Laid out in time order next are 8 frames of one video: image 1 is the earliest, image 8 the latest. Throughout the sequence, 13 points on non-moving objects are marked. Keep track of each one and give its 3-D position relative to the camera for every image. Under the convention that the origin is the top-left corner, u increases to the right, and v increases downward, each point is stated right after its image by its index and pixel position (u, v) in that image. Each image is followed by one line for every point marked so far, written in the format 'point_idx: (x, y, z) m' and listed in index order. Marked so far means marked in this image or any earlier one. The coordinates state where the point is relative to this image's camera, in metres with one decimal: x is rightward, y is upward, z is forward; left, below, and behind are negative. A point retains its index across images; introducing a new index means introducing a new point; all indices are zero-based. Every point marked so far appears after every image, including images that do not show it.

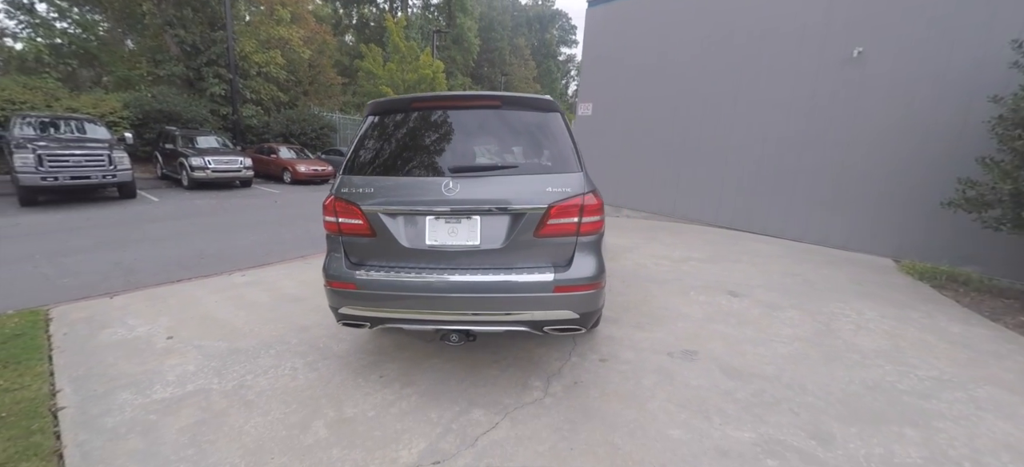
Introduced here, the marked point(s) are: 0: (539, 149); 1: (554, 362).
0: (+0.4, +0.5, +2.6) m
1: (+0.3, -0.9, +3.0) m
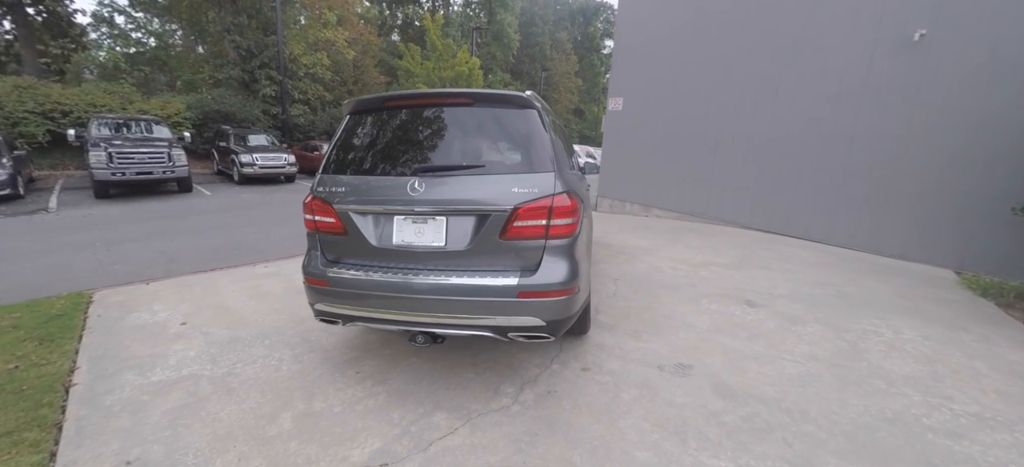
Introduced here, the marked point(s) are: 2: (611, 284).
0: (+0.2, +0.5, +2.5) m
1: (+0.1, -1.0, +2.9) m
2: (+1.1, -0.6, +4.5) m
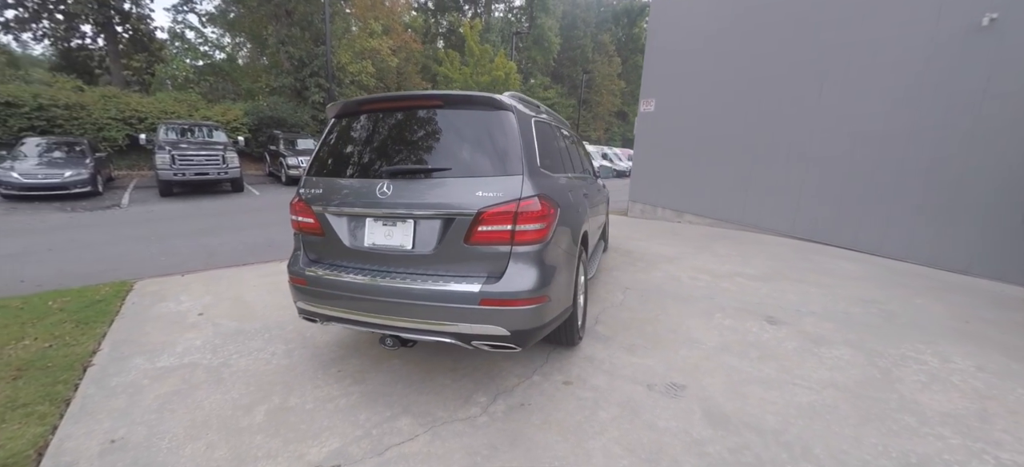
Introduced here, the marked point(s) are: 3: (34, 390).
0: (0.0, +0.5, +2.4) m
1: (0.0, -1.0, +2.8) m
2: (+1.1, -0.6, +4.3) m
3: (-3.0, -1.0, +2.5) m
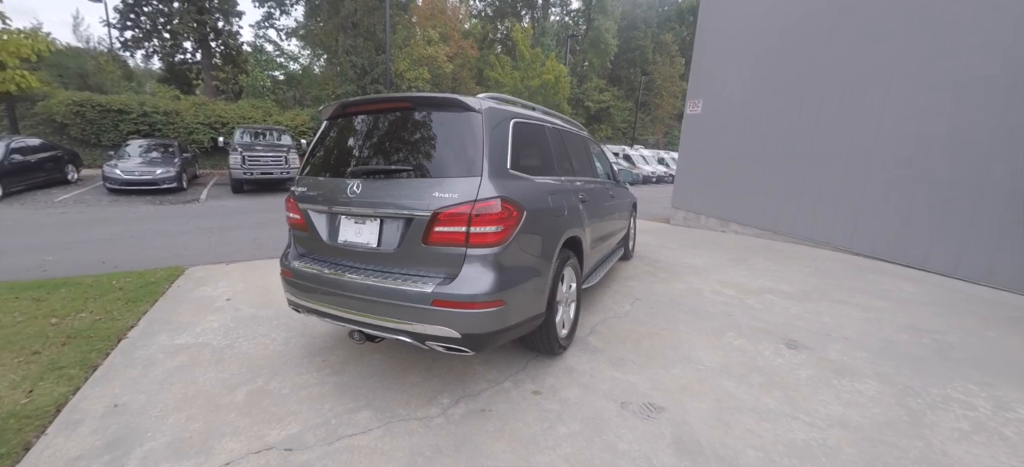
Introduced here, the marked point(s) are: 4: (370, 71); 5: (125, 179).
0: (-0.2, +0.5, +2.4) m
1: (-0.2, -1.0, +2.8) m
2: (+1.1, -0.7, +4.1) m
3: (-3.2, -0.9, +3.0) m
4: (-6.3, +7.0, +17.6) m
5: (-8.2, +1.2, +8.6) m
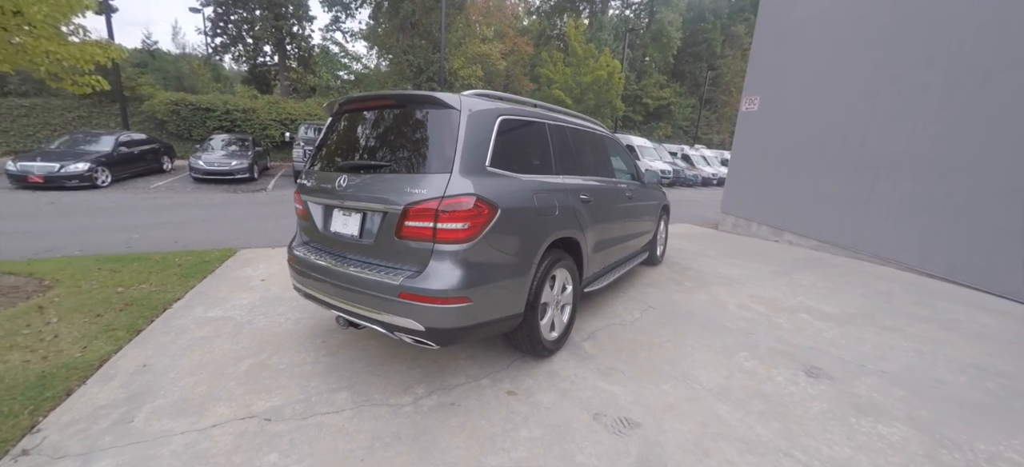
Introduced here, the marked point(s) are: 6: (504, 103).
0: (-0.3, +0.5, +2.4) m
1: (-0.4, -1.0, +2.8) m
2: (+1.2, -0.8, +3.9) m
3: (-3.3, -0.7, +3.4) m
4: (-3.8, +7.3, +18.3) m
5: (-7.3, +1.5, +9.7) m
6: (-0.1, +0.9, +2.9) m
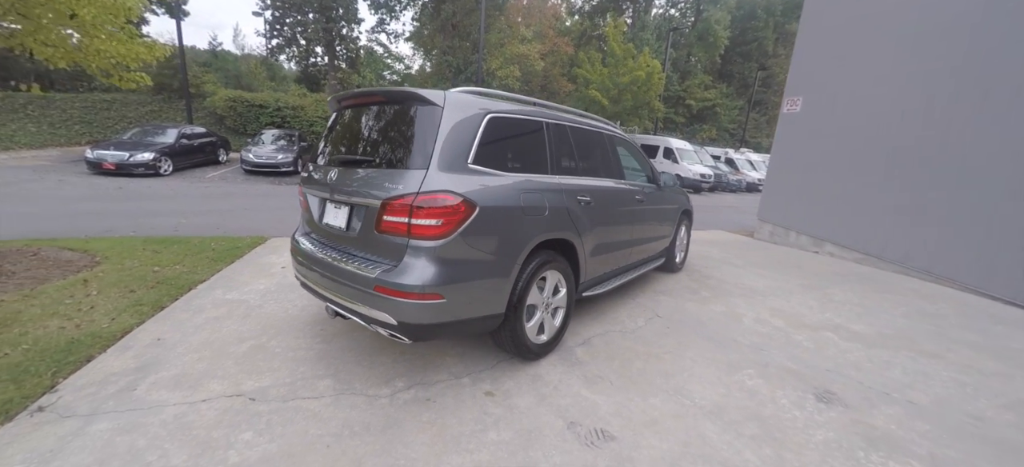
0: (-0.4, +0.5, +2.4) m
1: (-0.5, -1.0, +2.8) m
2: (+1.1, -0.8, +3.7) m
3: (-3.3, -0.6, +3.7) m
4: (-2.0, +7.4, +18.6) m
5: (-6.5, +1.8, +10.4) m
6: (-0.1, +0.9, +2.9) m
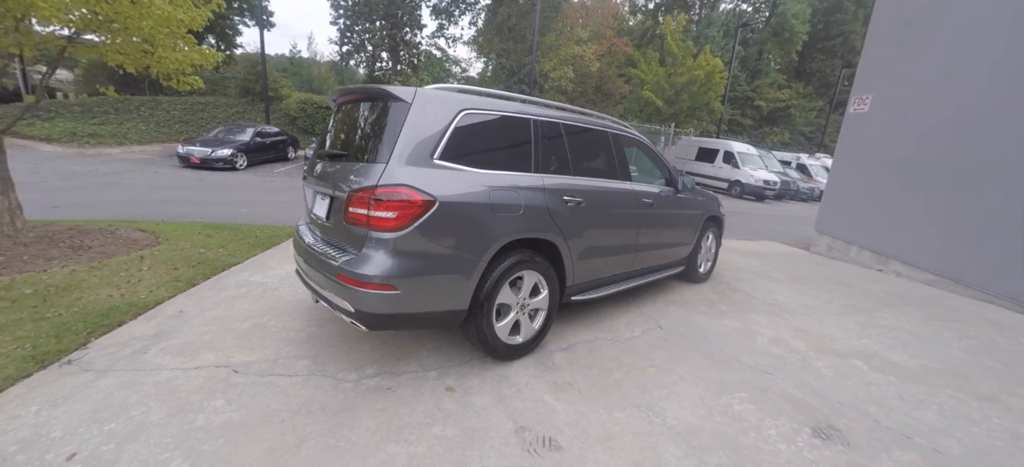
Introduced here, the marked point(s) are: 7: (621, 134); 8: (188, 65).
0: (-0.6, +0.5, +2.5) m
1: (-0.7, -0.9, +2.9) m
2: (+1.1, -0.8, +3.5) m
3: (-3.3, -0.4, +4.2) m
4: (+0.6, +7.4, +18.7) m
5: (-5.3, +2.1, +11.3) m
6: (-0.2, +1.0, +2.9) m
7: (+1.1, +0.9, +3.9) m
8: (-4.0, +2.1, +5.1) m
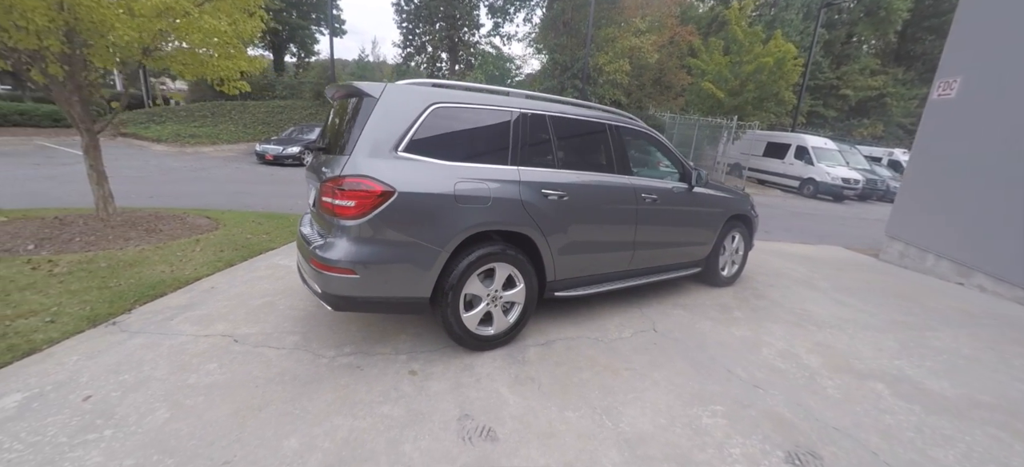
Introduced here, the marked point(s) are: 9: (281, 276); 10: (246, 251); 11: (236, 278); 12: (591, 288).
0: (-0.9, +0.6, +2.6) m
1: (-0.9, -0.8, +3.0) m
2: (+0.9, -0.8, +3.3) m
3: (-3.3, -0.3, +4.8) m
4: (+3.3, +7.4, +18.3) m
5: (-4.0, +2.3, +12.1) m
6: (-0.4, +1.0, +2.9) m
7: (+1.0, +1.0, +3.7) m
8: (-3.7, +2.3, +5.7) m
9: (-2.4, -0.5, +4.3) m
10: (-3.2, -0.2, +4.9) m
11: (-2.8, -0.5, +4.2) m
12: (+0.7, -0.5, +3.4) m
